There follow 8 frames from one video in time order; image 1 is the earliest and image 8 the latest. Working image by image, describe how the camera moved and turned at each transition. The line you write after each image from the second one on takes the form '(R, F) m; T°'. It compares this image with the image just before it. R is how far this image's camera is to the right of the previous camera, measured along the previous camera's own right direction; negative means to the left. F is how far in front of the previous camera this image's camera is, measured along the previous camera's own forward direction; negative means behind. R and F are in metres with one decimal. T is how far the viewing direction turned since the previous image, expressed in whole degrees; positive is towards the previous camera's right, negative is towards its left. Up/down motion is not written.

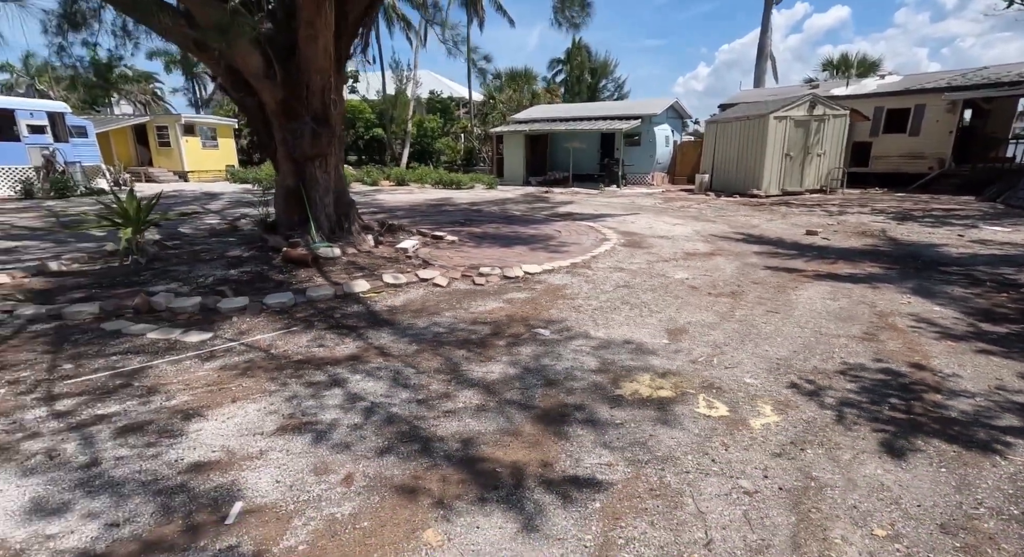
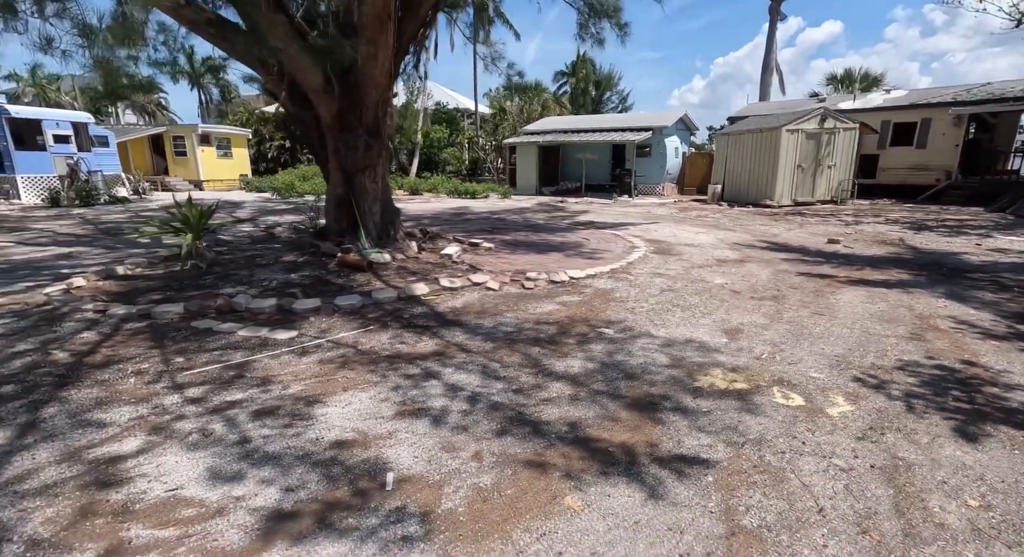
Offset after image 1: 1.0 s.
(-0.5, -0.2) m; 0°
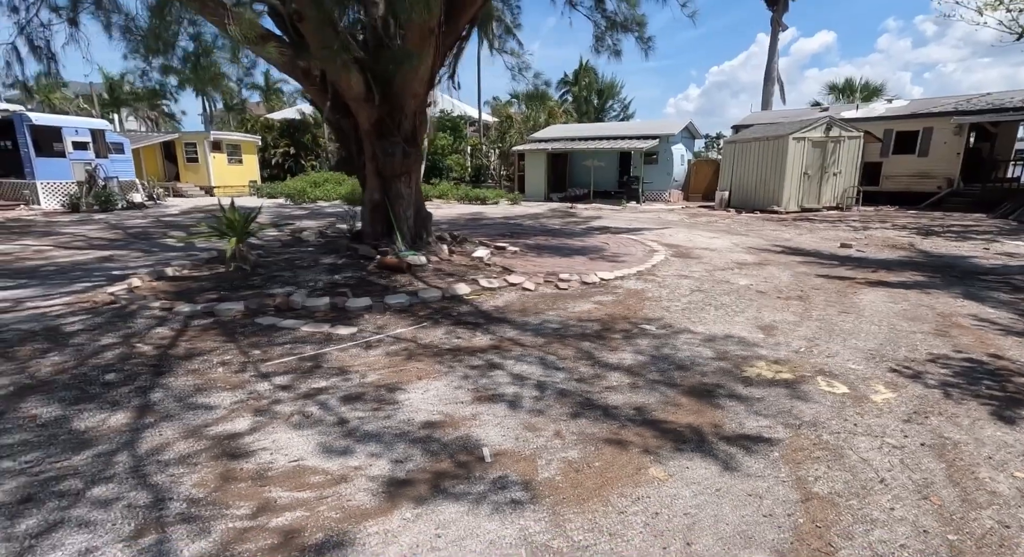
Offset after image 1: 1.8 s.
(-0.4, -0.2) m; 0°
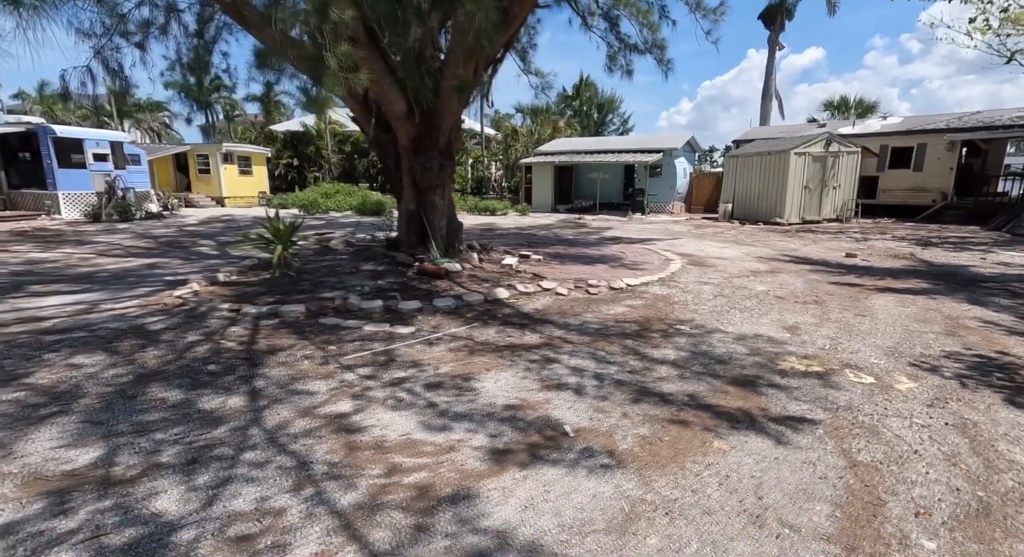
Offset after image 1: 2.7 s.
(-0.4, -0.4) m; 0°
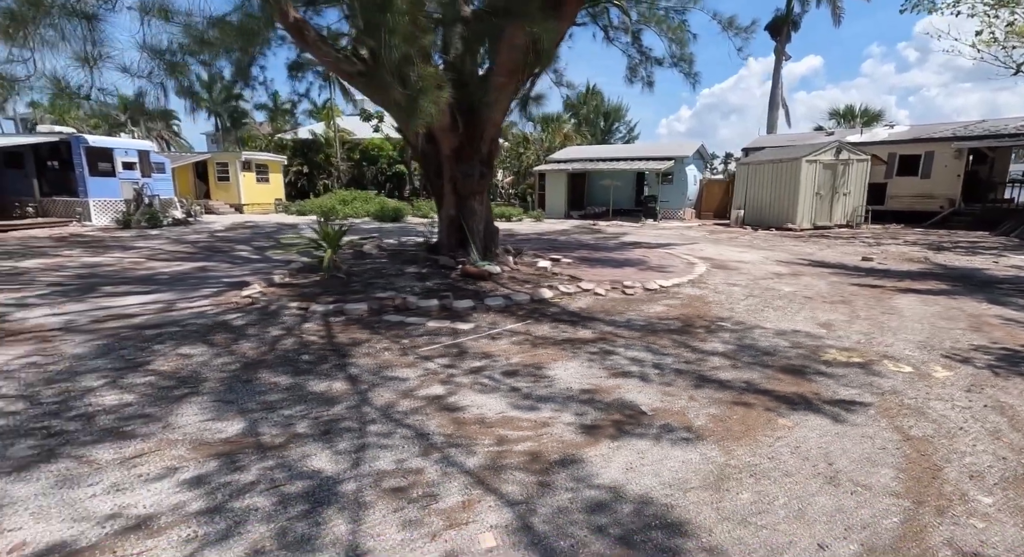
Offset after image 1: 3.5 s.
(-0.5, -0.3) m; 0°
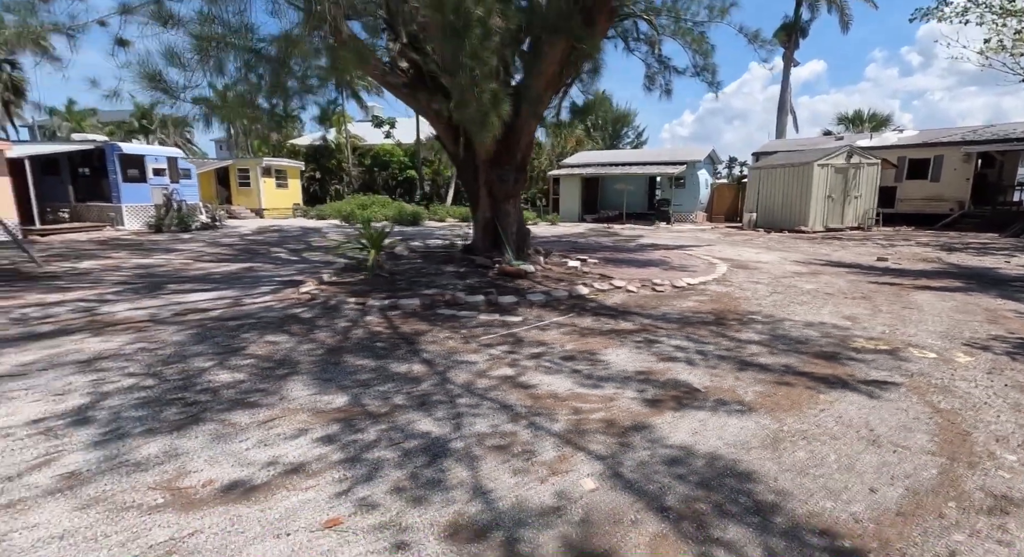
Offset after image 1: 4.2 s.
(-0.4, -0.4) m; -1°
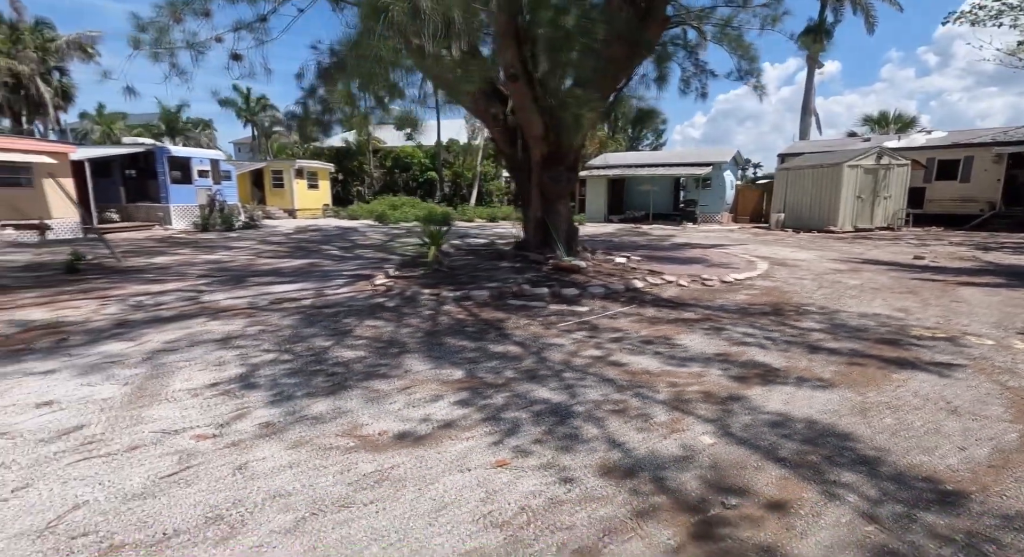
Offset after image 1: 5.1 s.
(-0.6, -0.4) m; -2°
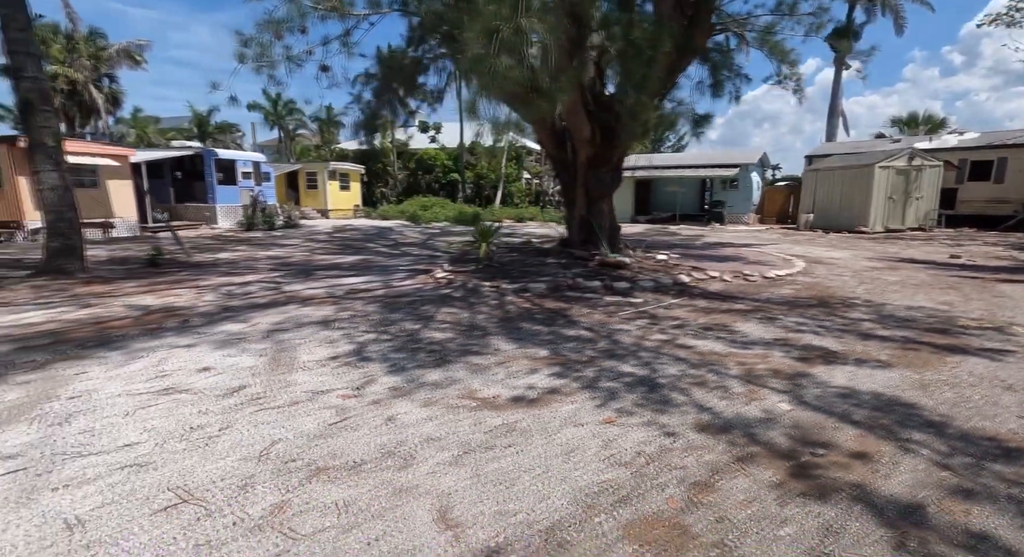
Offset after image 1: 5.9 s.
(-0.4, -0.4) m; -2°
